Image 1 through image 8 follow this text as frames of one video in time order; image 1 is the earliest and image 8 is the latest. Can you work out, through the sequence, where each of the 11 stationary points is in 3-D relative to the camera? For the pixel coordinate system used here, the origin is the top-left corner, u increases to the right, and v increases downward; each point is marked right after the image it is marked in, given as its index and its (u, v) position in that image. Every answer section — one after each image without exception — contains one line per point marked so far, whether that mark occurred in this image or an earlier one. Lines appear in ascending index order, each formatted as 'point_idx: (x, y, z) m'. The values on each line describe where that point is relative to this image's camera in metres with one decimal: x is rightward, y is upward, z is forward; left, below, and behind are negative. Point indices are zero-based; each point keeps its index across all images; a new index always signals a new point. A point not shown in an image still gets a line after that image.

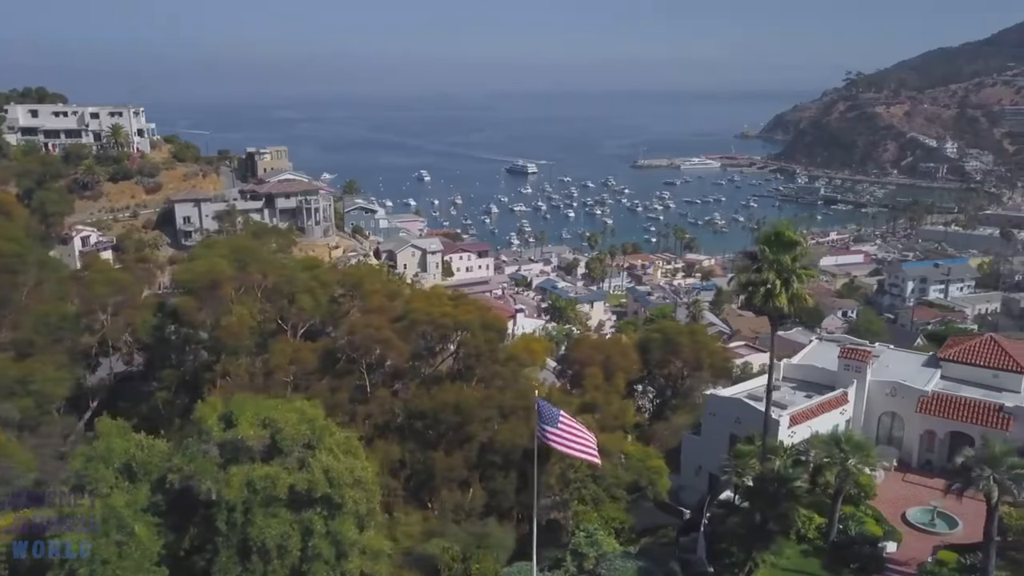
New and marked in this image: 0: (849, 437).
0: (+6.8, -3.0, +17.5) m
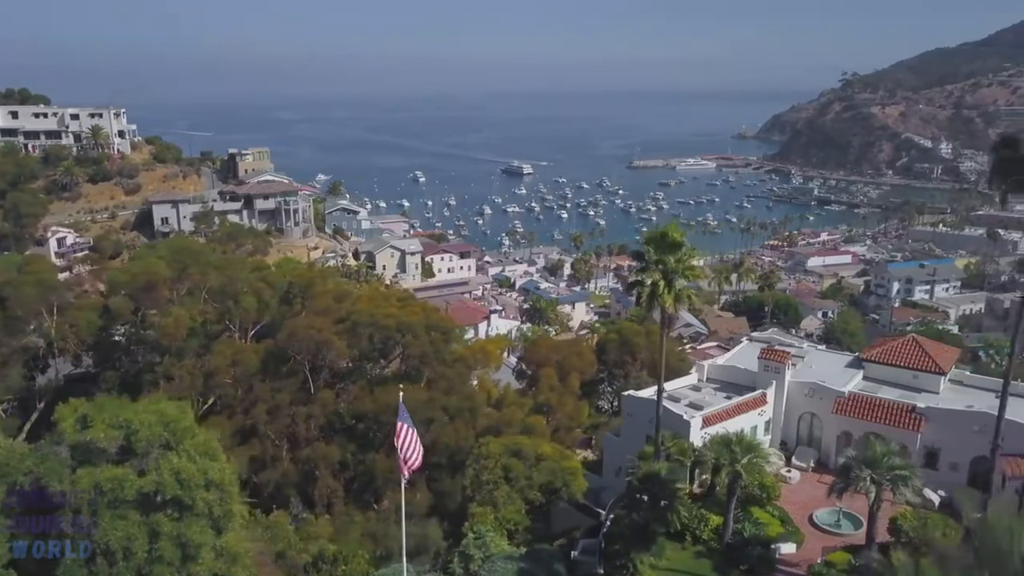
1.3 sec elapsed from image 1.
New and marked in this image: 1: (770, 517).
0: (+4.7, -3.0, +17.4) m
1: (+5.7, -4.9, +19.2) m
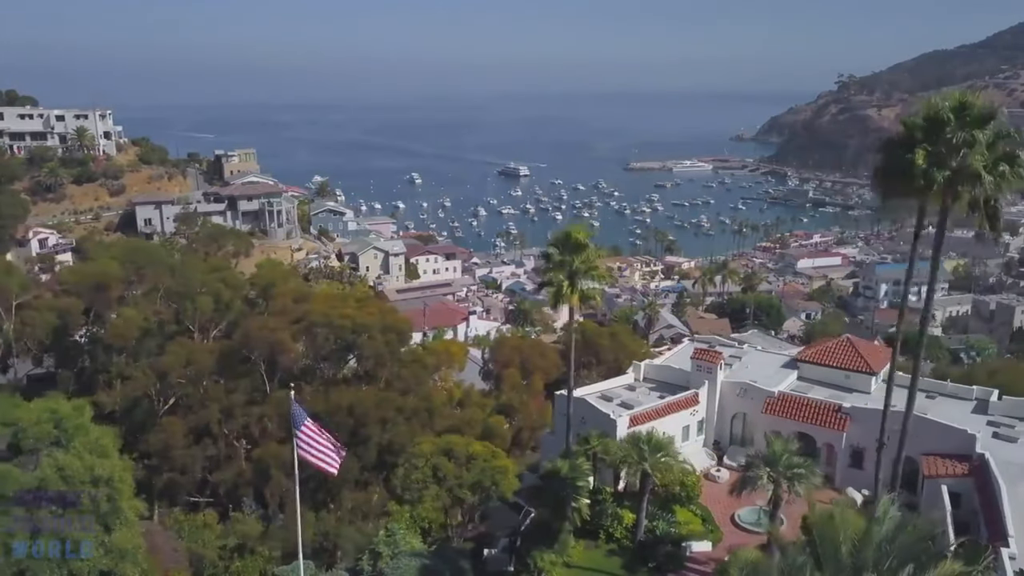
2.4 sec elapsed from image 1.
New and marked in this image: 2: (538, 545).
0: (+2.9, -3.0, +17.6) m
1: (+3.9, -5.0, +19.4) m
2: (+0.5, -4.7, +16.1) m
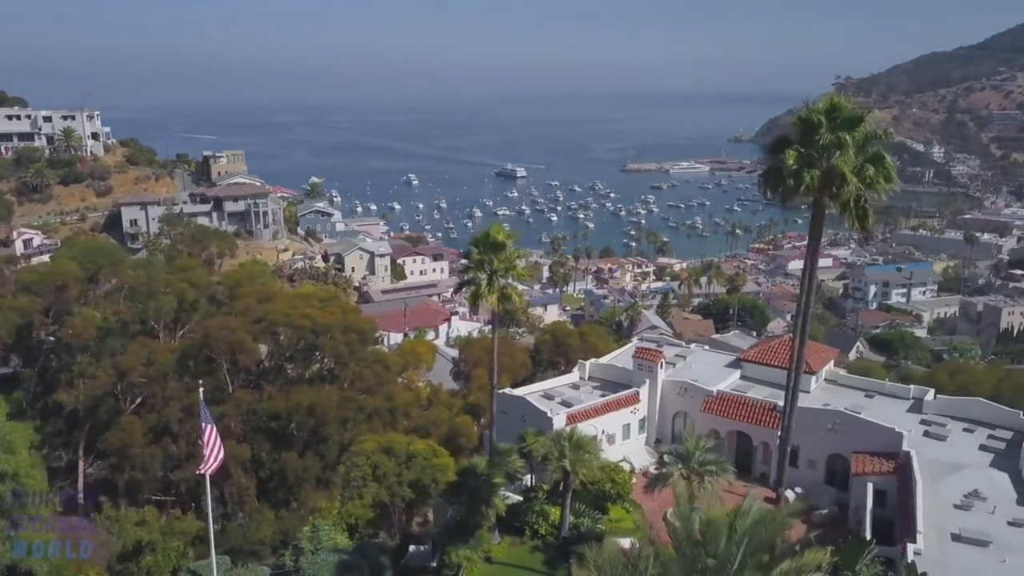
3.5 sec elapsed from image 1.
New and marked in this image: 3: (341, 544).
0: (+1.3, -3.0, +17.8) m
1: (+2.4, -4.9, +19.6) m
2: (-1.1, -4.7, +16.3) m
3: (-3.4, -5.1, +17.4) m
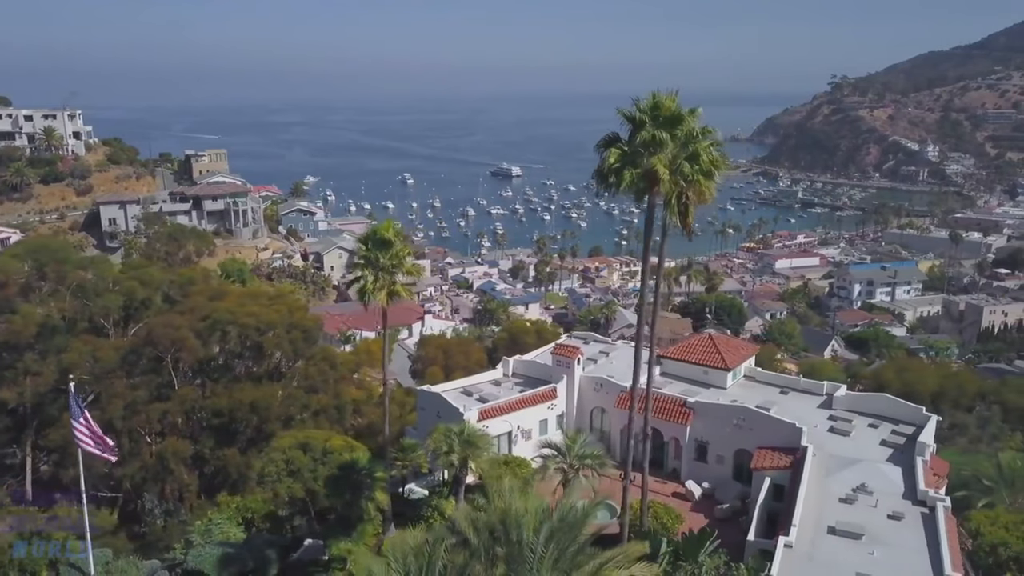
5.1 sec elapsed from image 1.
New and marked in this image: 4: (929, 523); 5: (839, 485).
0: (-0.9, -2.9, +18.0) m
1: (+0.2, -4.9, +19.8) m
2: (-3.3, -4.6, +16.5) m
3: (-5.6, -5.0, +17.6) m
4: (+7.9, -4.5, +16.7) m
5: (+6.8, -4.1, +18.3) m
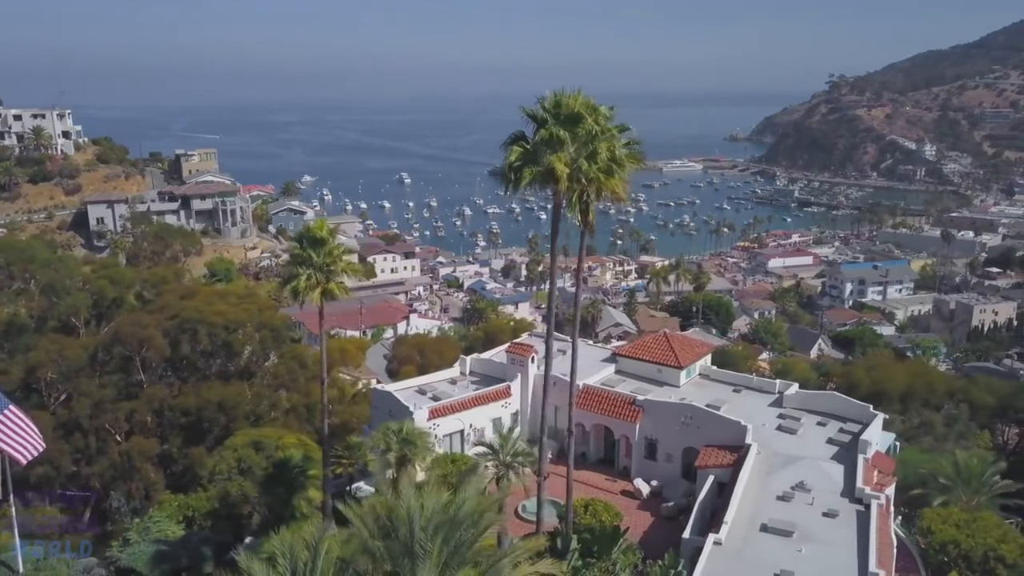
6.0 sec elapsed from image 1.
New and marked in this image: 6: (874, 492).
0: (-2.1, -2.9, +18.1) m
1: (-1.1, -4.8, +19.9) m
2: (-4.5, -4.6, +16.5) m
3: (-6.8, -5.0, +17.7) m
4: (+6.7, -4.4, +16.8) m
5: (+5.6, -4.1, +18.4) m
6: (+7.2, -4.0, +17.4) m
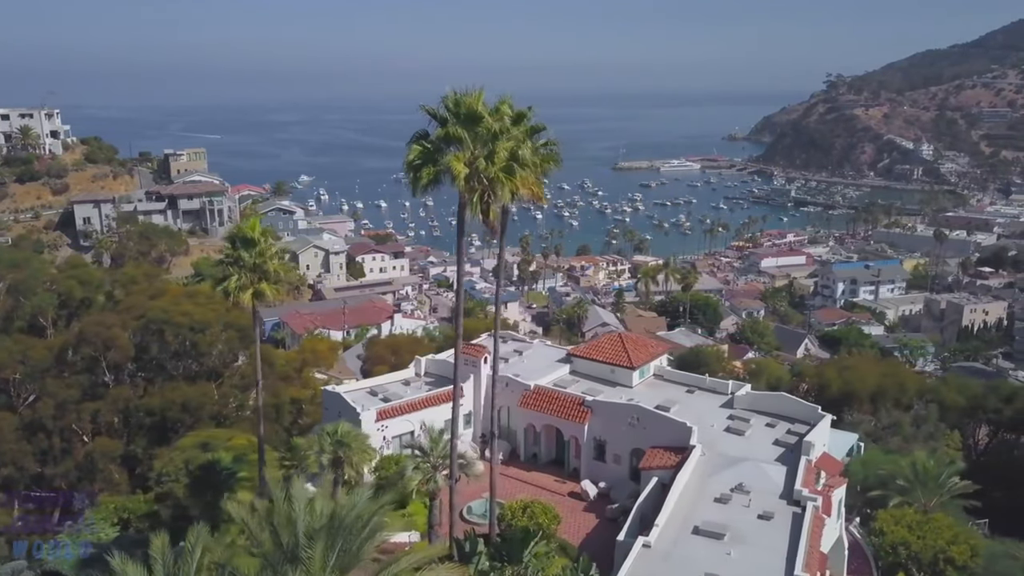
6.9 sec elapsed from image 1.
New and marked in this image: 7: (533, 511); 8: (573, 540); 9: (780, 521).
0: (-3.4, -2.9, +17.9) m
1: (-2.4, -4.8, +19.7) m
2: (-5.8, -4.6, +16.4) m
3: (-8.1, -5.0, +17.6) m
4: (+5.4, -4.5, +16.6) m
5: (+4.3, -4.1, +18.2) m
6: (+5.9, -4.1, +17.3) m
7: (+0.4, -4.5, +17.8) m
8: (+1.3, -5.4, +18.8) m
9: (+5.1, -4.4, +16.7) m
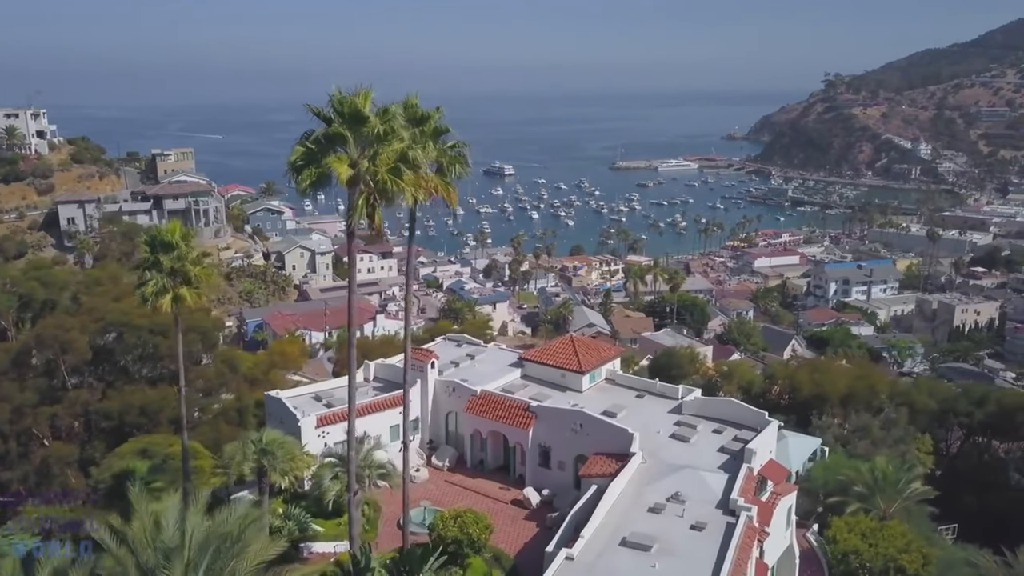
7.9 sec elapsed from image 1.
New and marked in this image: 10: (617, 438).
0: (-4.8, -3.0, +17.5) m
1: (-3.8, -4.9, +19.3) m
2: (-7.2, -4.7, +16.0) m
3: (-9.5, -5.1, +17.1) m
4: (+4.0, -4.5, +16.2) m
5: (+2.9, -4.2, +17.8) m
6: (+4.5, -4.1, +16.8) m
7: (-1.0, -4.6, +17.4) m
8: (-0.1, -5.5, +18.4) m
9: (+3.7, -4.5, +16.3) m
10: (+2.4, -3.4, +20.0) m
